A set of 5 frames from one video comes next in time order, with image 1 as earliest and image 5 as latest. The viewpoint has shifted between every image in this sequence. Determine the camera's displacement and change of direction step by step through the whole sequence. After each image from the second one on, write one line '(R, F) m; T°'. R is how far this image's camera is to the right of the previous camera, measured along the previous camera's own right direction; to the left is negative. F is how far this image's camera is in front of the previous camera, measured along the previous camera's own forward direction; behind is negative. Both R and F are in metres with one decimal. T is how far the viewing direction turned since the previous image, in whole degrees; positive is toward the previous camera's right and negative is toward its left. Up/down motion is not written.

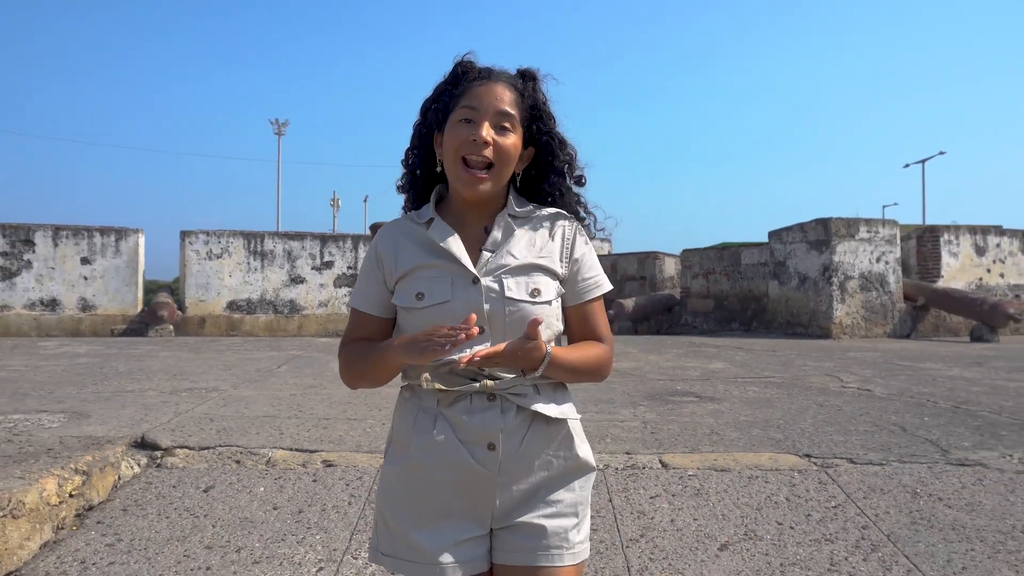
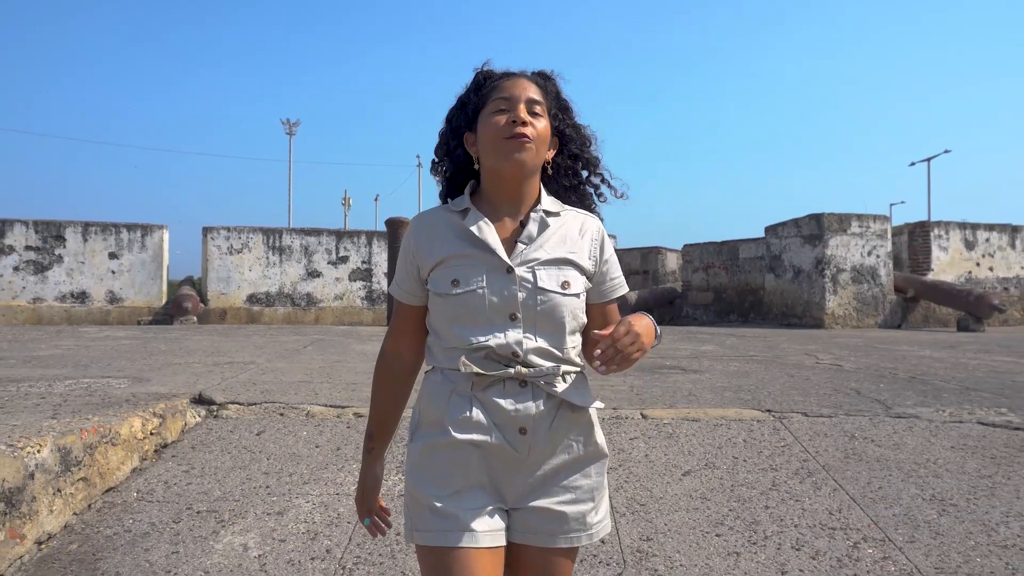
(0.0, -0.6) m; -1°
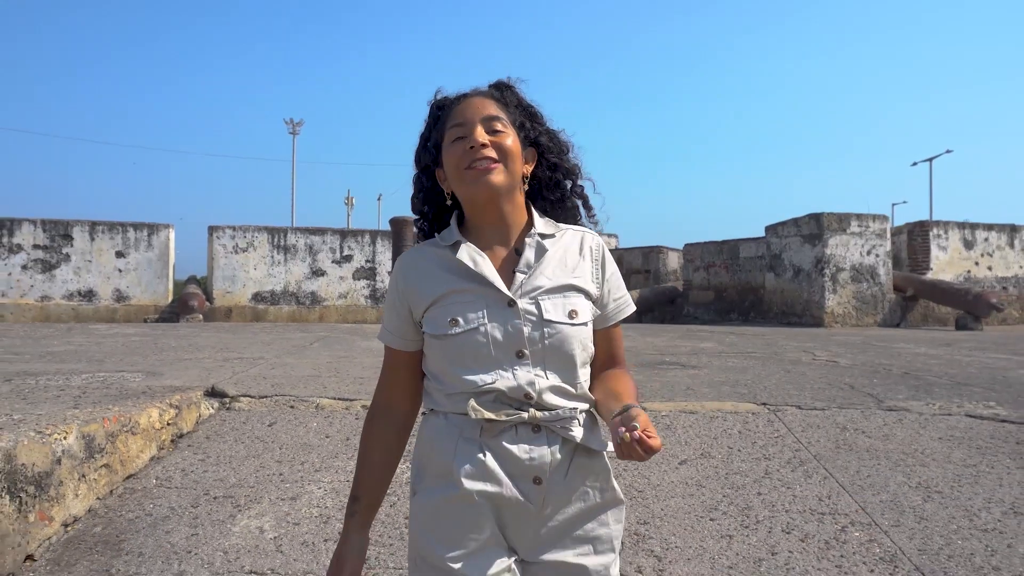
(0.0, -0.1) m; 0°
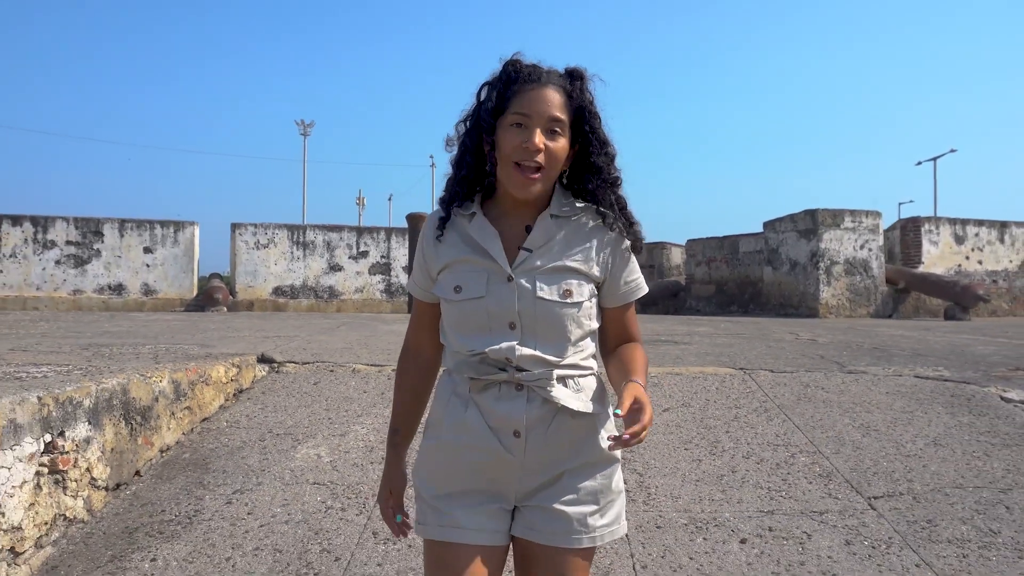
(0.0, -0.6) m; -1°
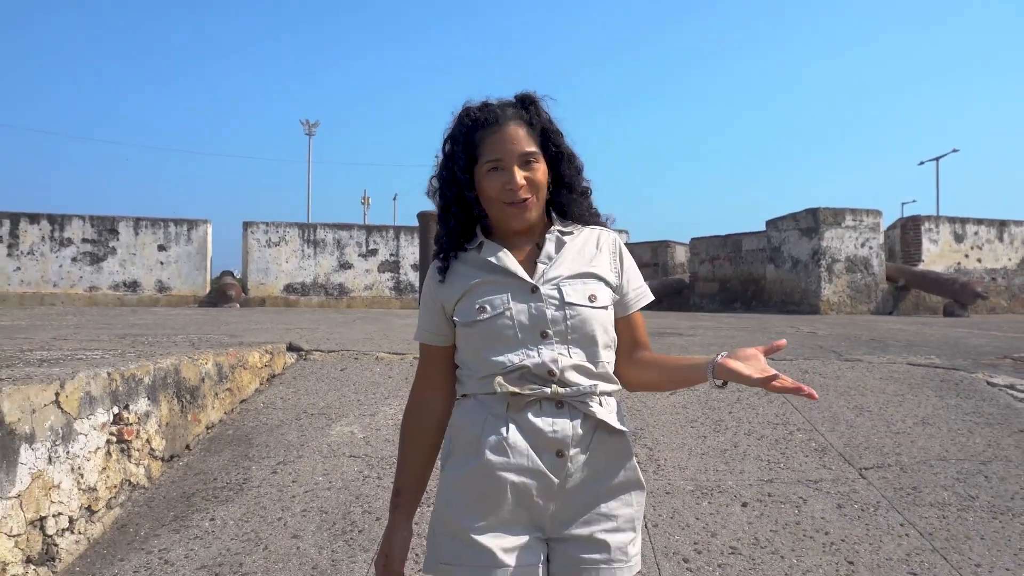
(-0.1, -0.3) m; 0°
